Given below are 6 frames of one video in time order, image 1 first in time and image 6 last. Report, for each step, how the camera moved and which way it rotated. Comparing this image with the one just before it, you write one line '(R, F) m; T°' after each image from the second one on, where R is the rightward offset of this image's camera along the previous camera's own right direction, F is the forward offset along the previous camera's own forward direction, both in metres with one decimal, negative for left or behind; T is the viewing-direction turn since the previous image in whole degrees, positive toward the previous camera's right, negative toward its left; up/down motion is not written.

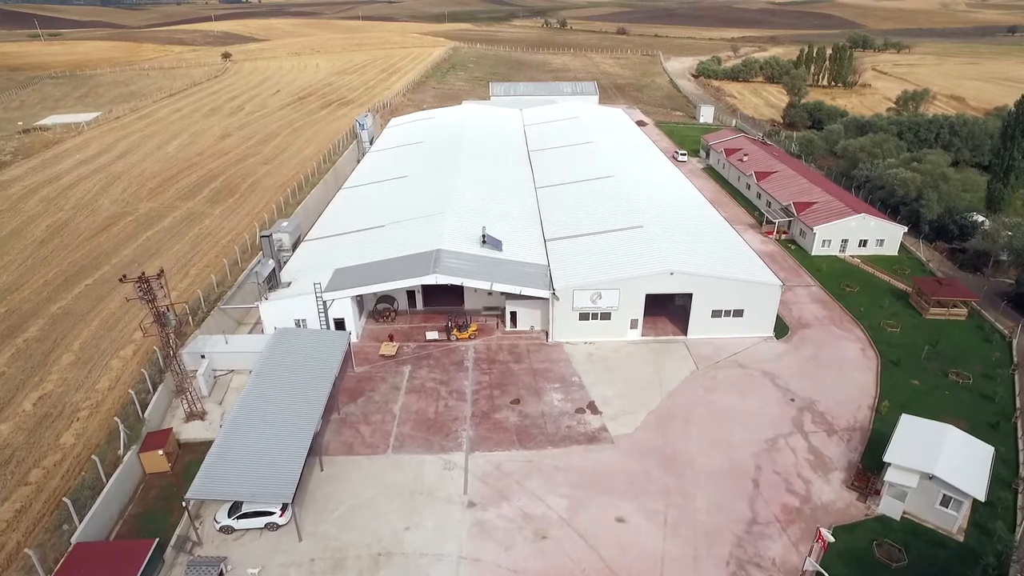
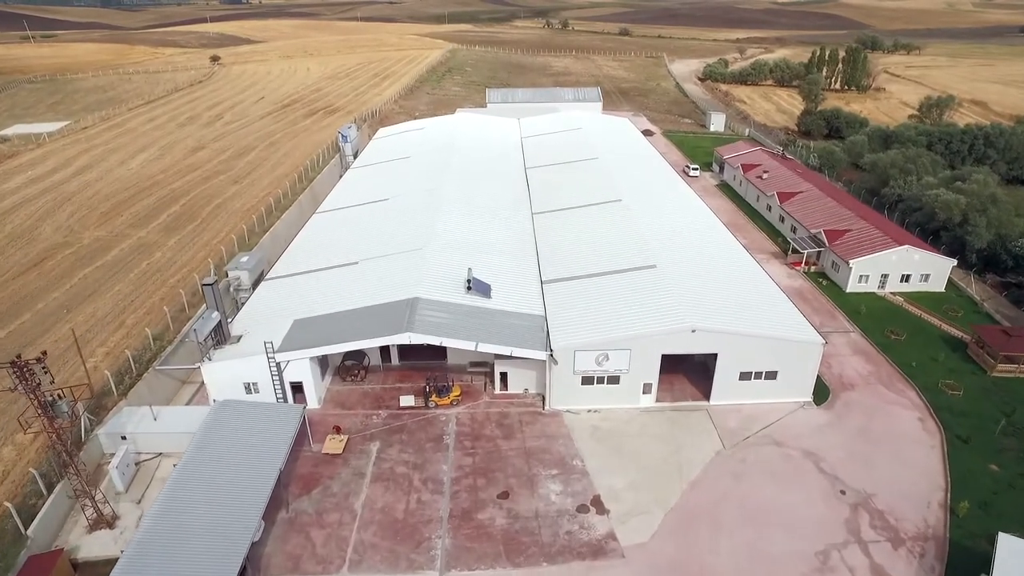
(+0.4, +3.8) m; 0°
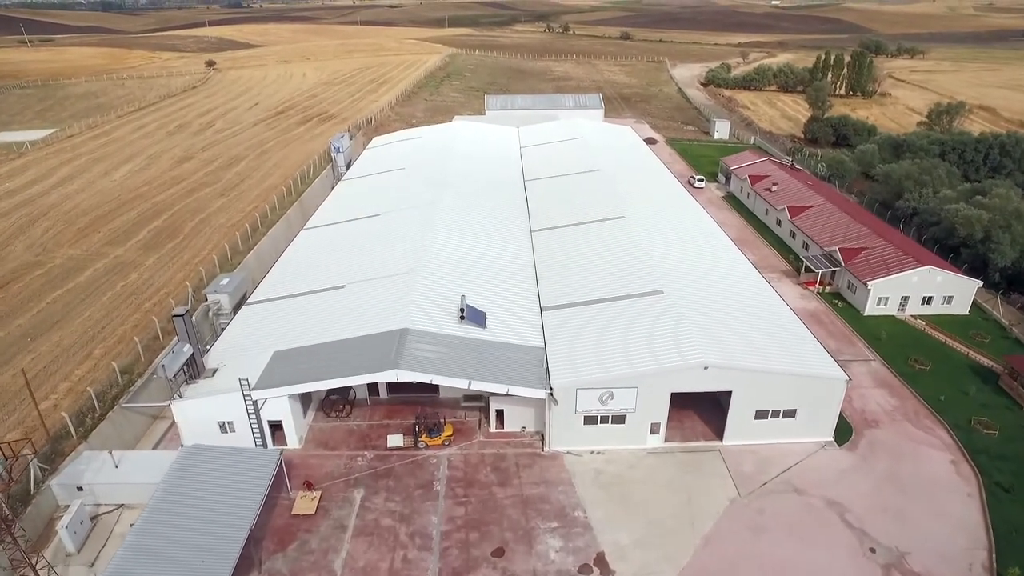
(+0.1, +1.6) m; 0°
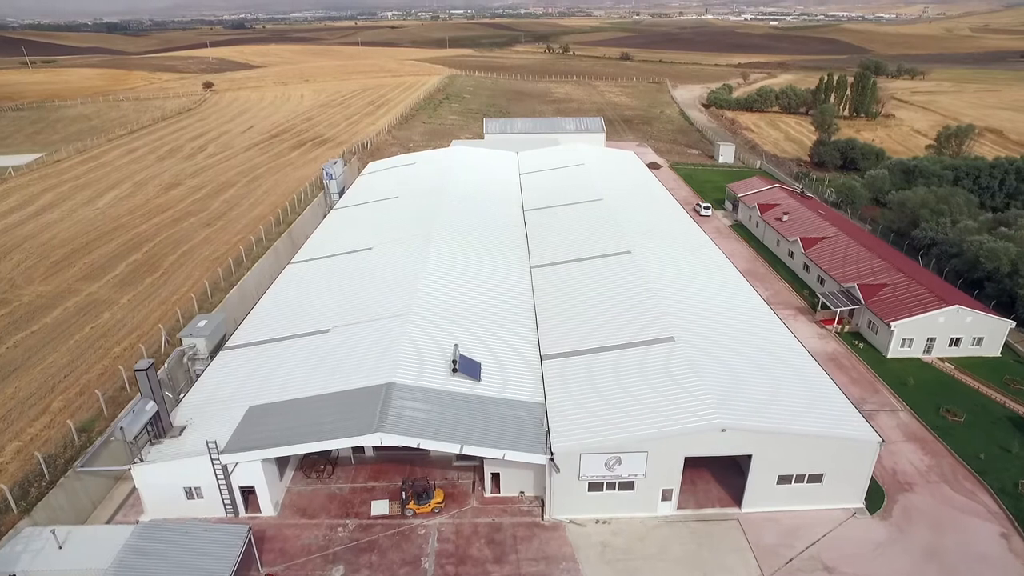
(+0.1, +1.6) m; 0°
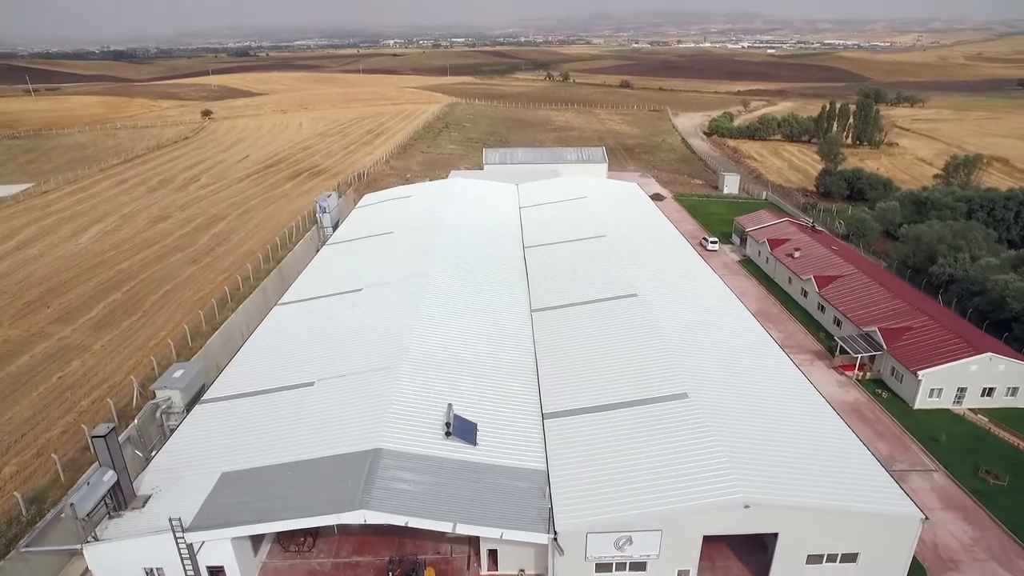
(0.0, +1.5) m; 0°
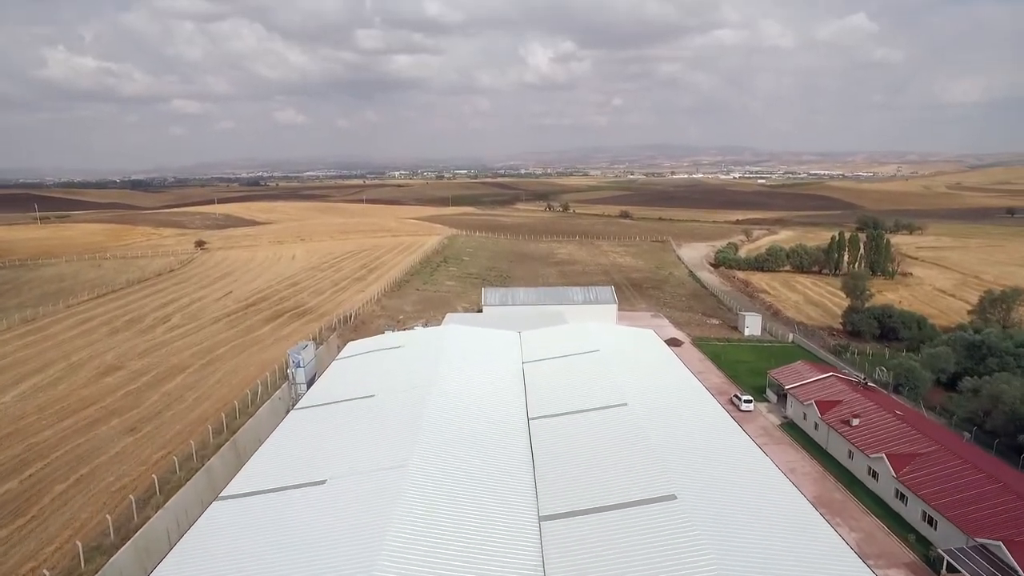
(-0.1, +5.0) m; 0°
